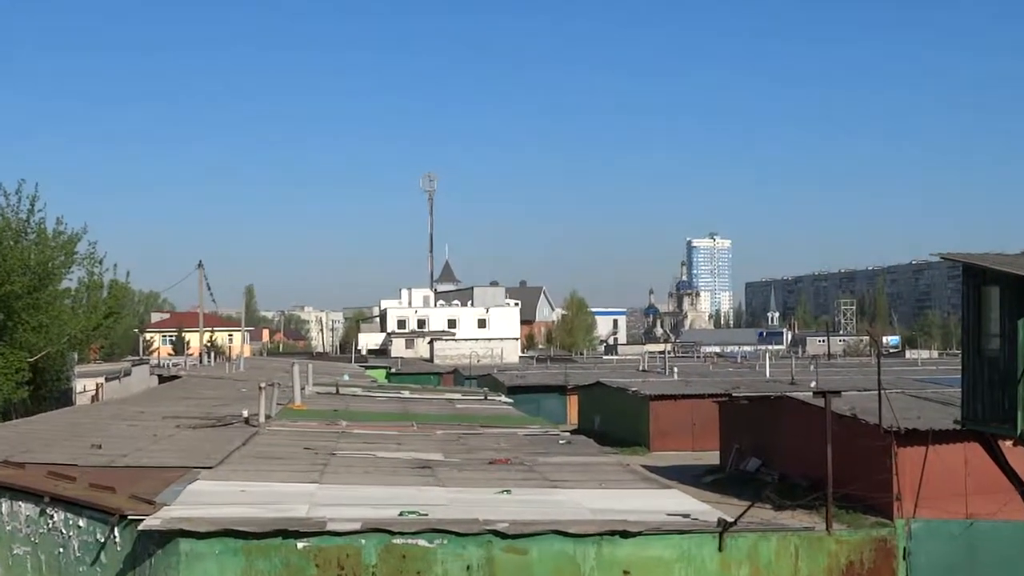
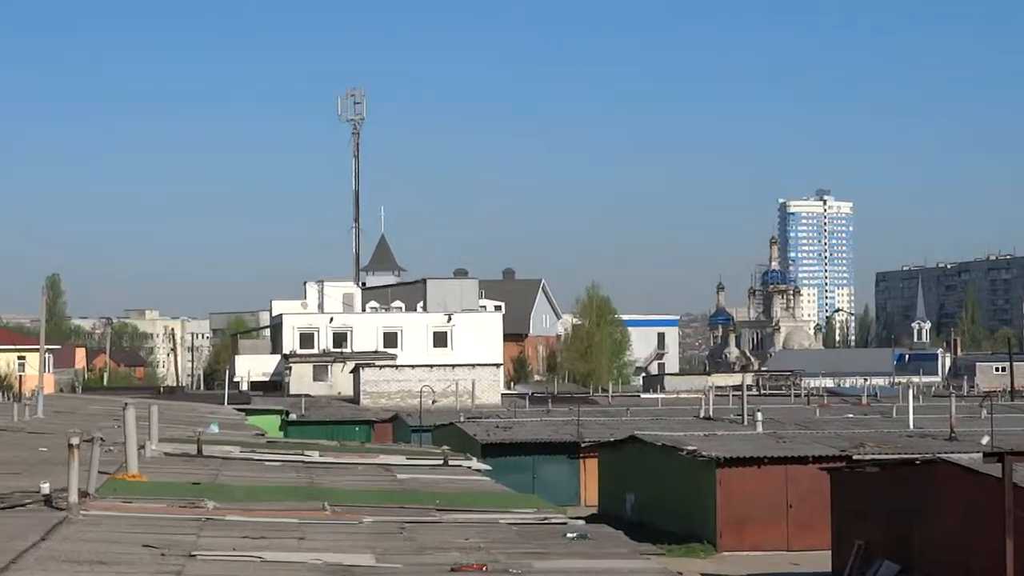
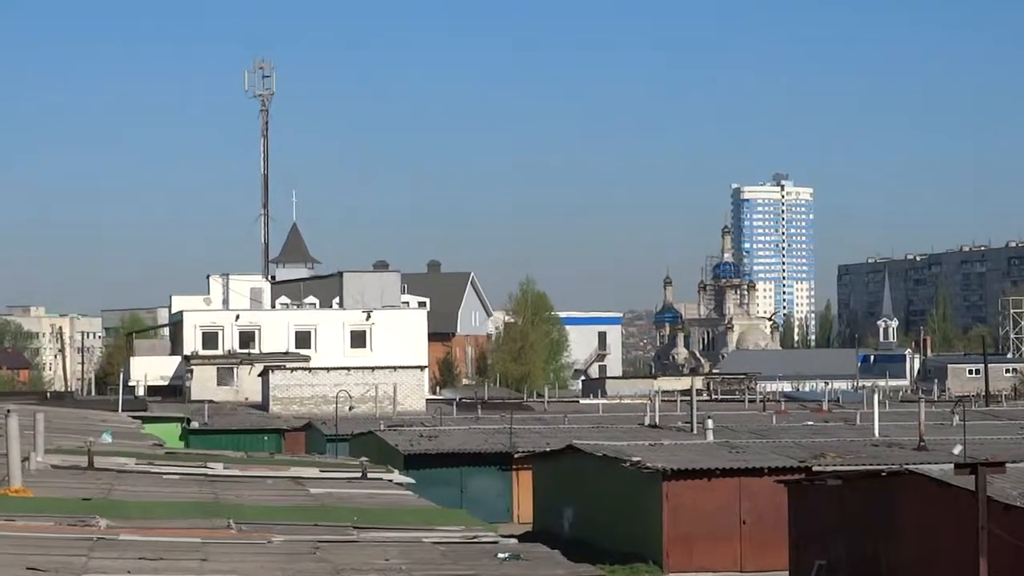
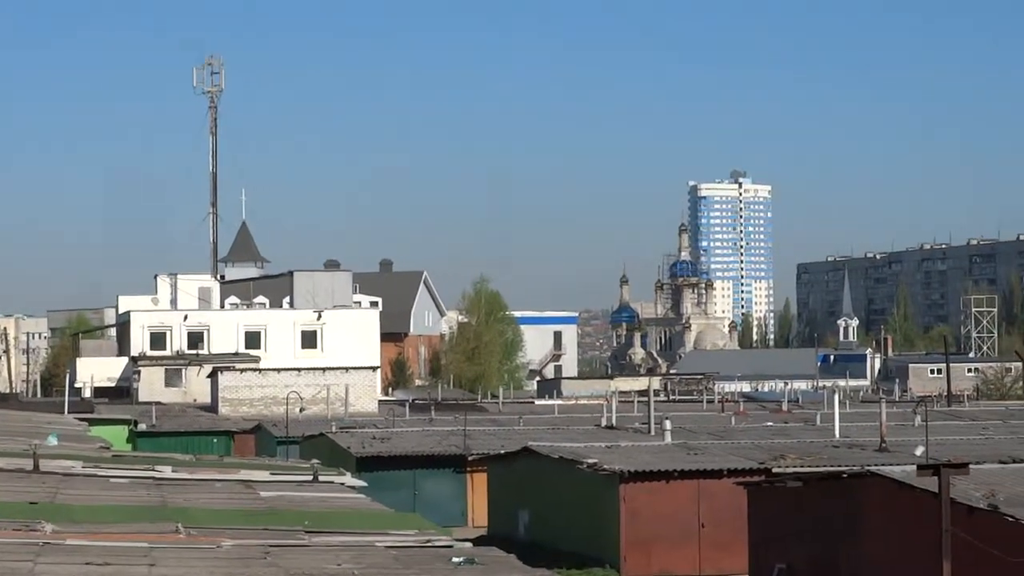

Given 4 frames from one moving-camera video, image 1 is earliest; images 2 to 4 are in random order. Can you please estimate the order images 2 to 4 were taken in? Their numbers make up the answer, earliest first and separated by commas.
2, 3, 4
